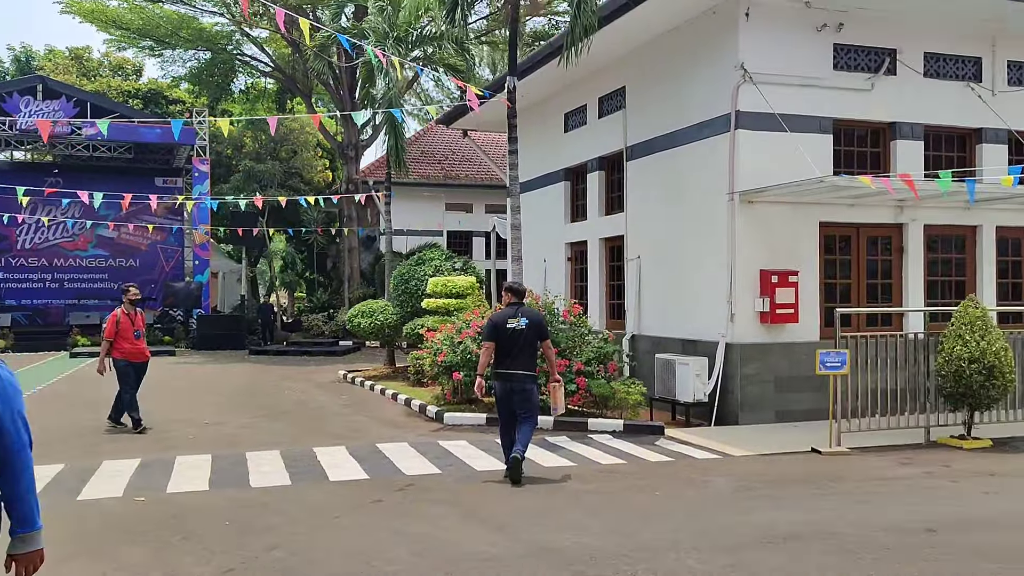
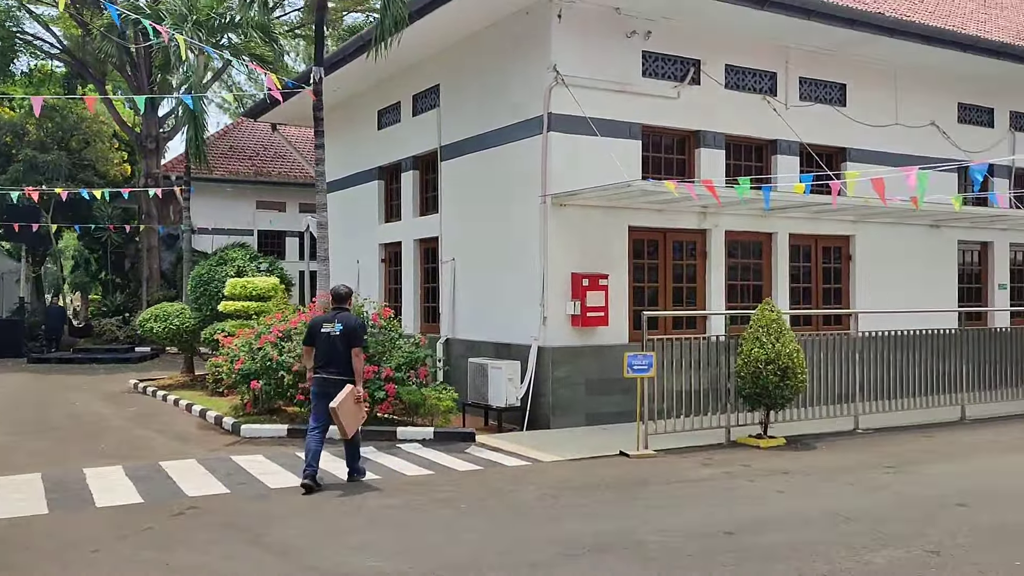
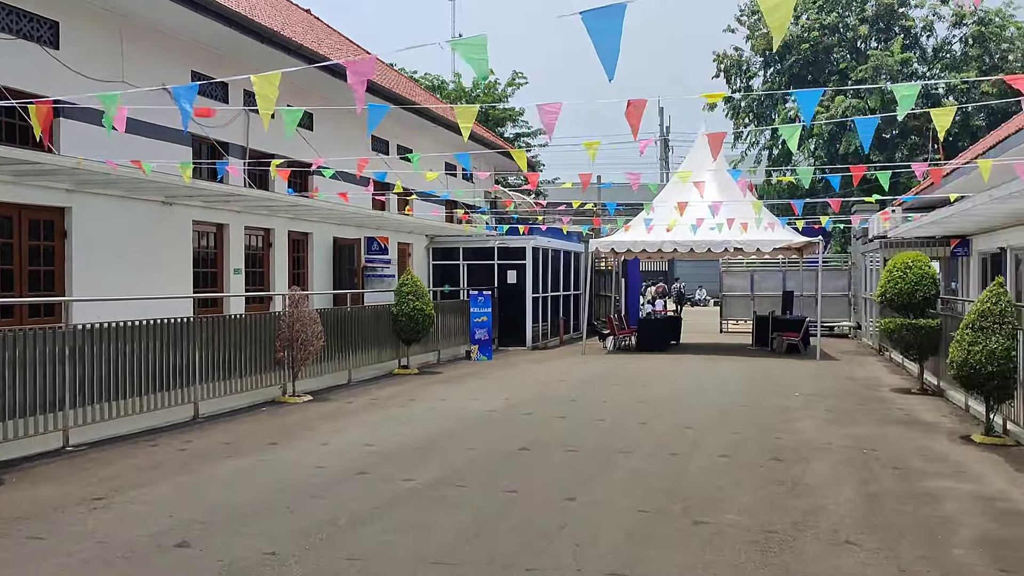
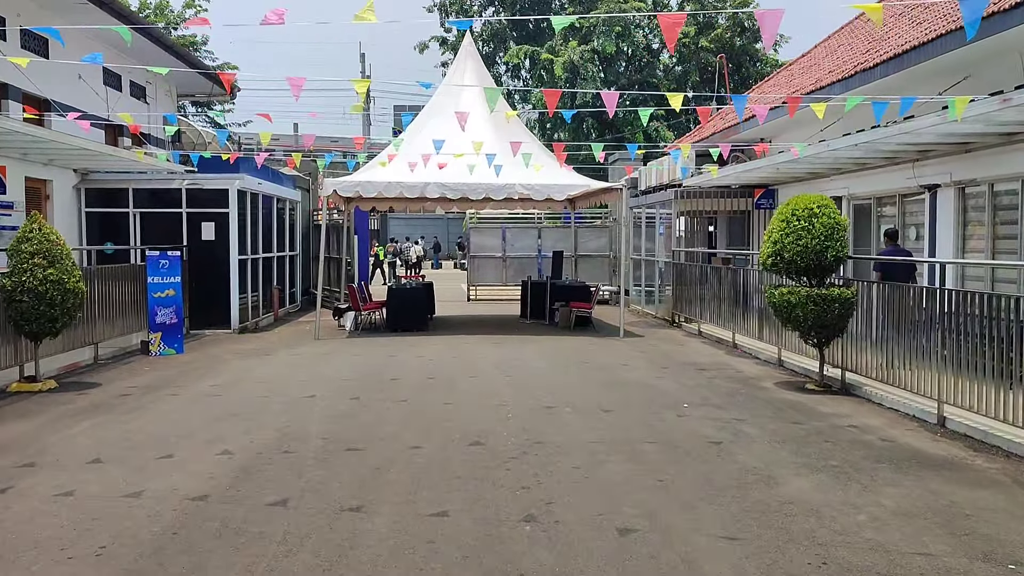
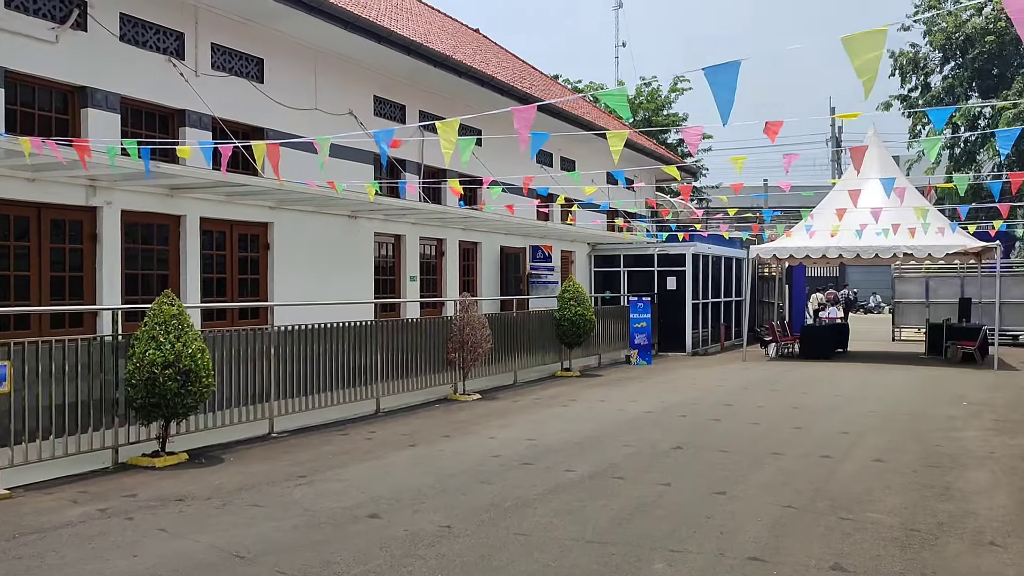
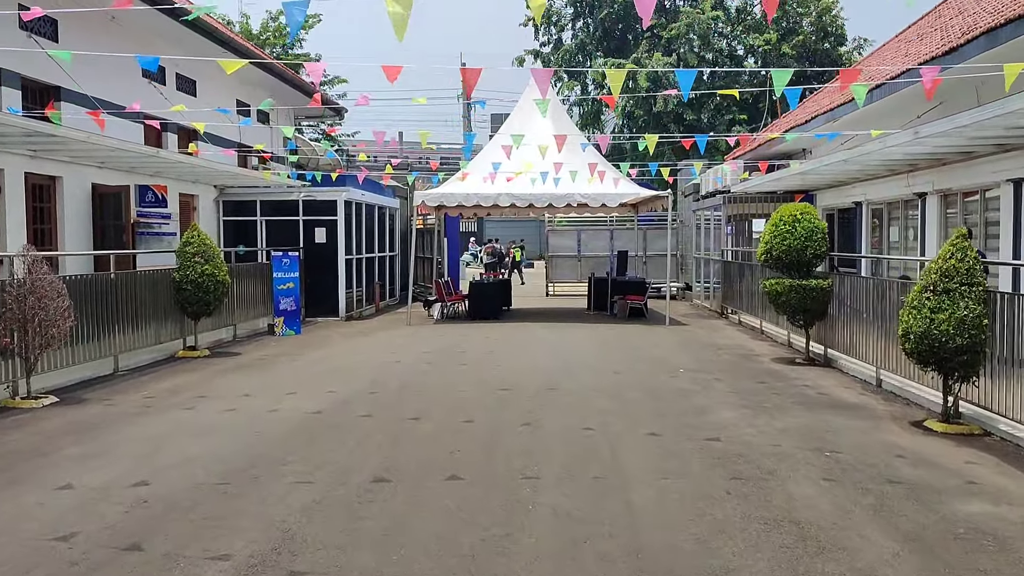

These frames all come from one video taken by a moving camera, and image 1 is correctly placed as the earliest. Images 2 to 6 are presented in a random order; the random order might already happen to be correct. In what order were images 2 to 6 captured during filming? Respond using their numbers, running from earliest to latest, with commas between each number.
2, 5, 3, 6, 4
